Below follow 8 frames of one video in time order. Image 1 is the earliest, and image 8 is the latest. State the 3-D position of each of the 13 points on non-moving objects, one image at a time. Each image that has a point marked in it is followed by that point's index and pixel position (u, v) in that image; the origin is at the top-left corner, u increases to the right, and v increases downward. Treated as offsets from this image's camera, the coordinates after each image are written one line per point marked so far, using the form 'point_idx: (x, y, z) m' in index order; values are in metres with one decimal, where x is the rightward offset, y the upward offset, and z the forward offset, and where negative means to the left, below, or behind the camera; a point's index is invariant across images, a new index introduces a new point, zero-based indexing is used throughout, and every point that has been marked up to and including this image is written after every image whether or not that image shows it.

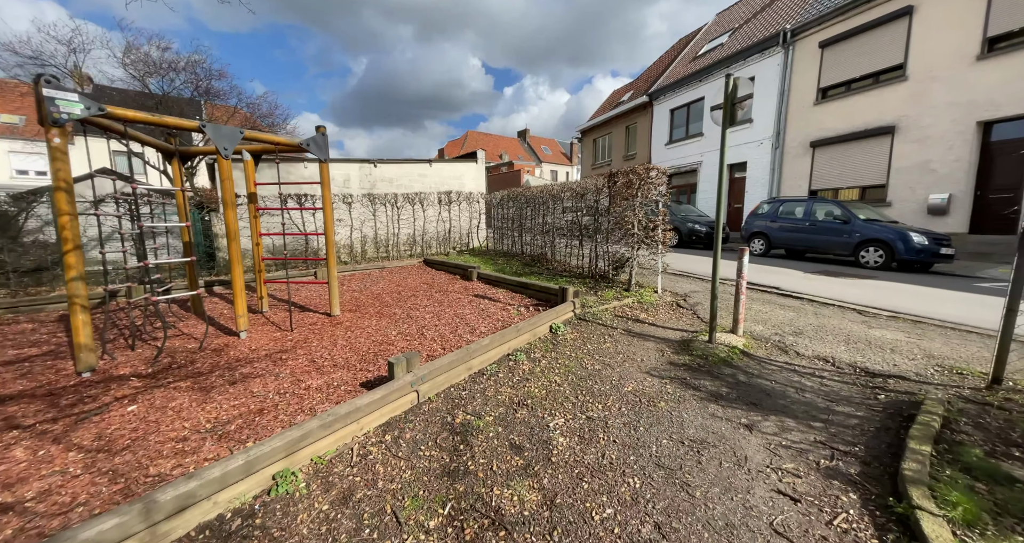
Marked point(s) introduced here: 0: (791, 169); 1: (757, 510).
0: (+9.0, +3.3, +11.4) m
1: (+1.2, -1.2, +1.7) m
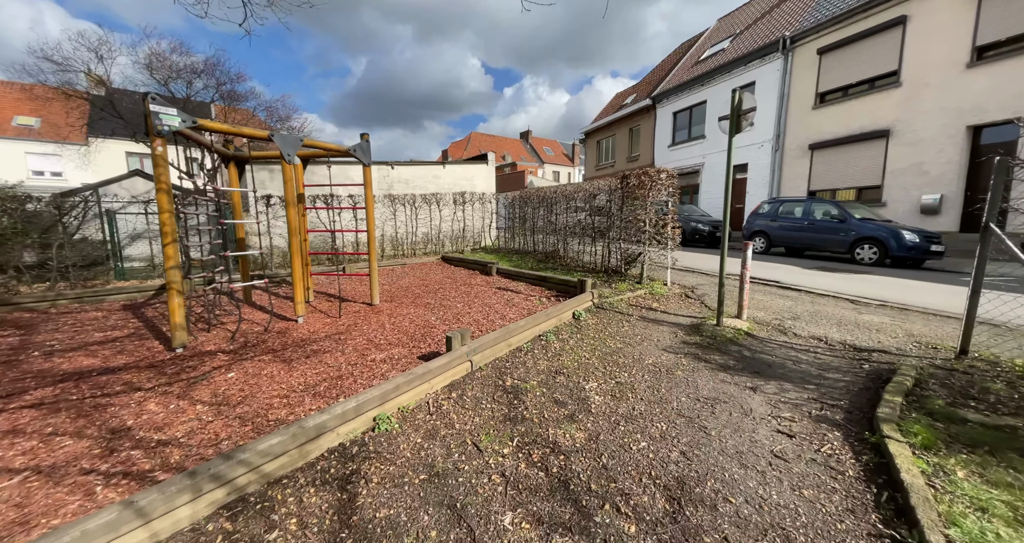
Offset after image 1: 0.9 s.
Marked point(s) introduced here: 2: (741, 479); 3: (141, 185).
0: (+9.4, +3.4, +11.9) m
1: (+1.6, -1.0, +2.2) m
2: (+1.2, -1.1, +1.9) m
3: (-10.2, +2.4, +9.7) m
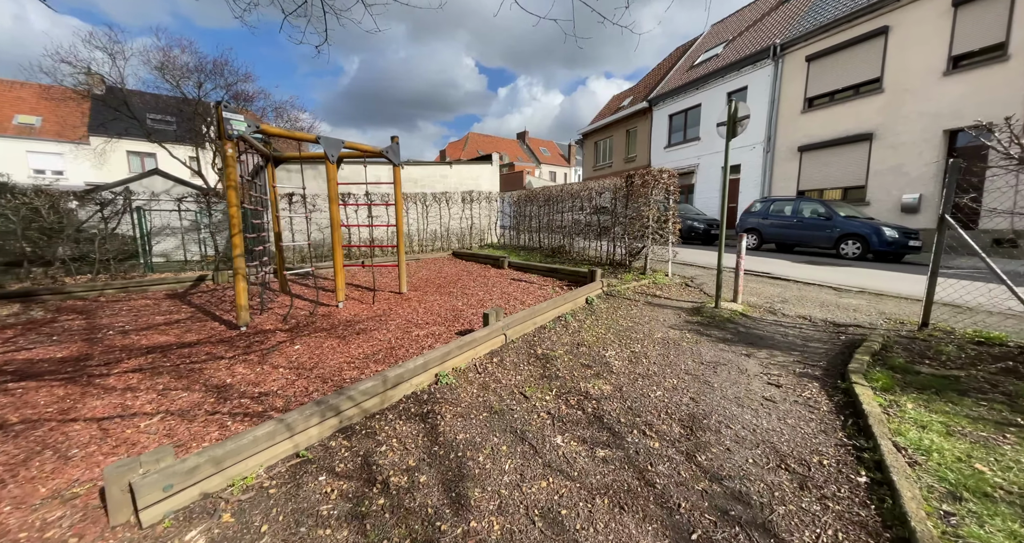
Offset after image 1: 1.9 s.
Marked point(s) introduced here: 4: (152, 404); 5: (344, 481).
0: (+9.5, +3.6, +12.5) m
1: (+1.9, -0.9, +2.7) m
2: (+1.5, -1.0, +2.4) m
3: (-10.1, +2.5, +10.1) m
4: (-2.5, -0.9, +2.5) m
5: (-0.9, -1.1, +1.8) m
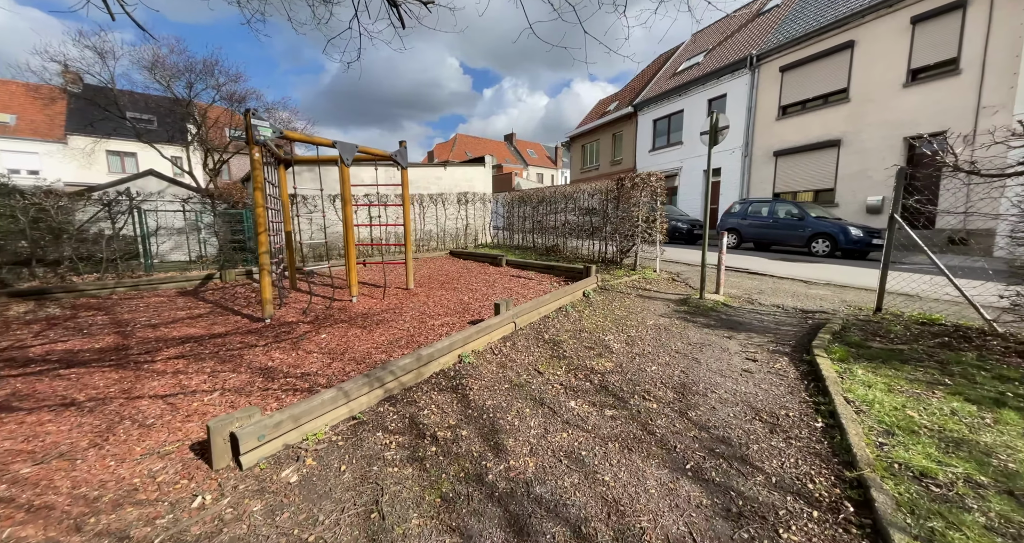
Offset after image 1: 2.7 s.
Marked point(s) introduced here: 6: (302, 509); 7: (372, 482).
0: (+9.2, +3.6, +13.3) m
1: (+2.0, -0.8, +3.1) m
2: (+1.7, -0.9, +2.8) m
3: (-10.2, +2.5, +10.1) m
4: (-2.4, -0.9, +2.8) m
5: (-0.7, -1.0, +2.2) m
6: (-0.9, -1.1, +1.6) m
7: (-0.7, -1.1, +1.8) m
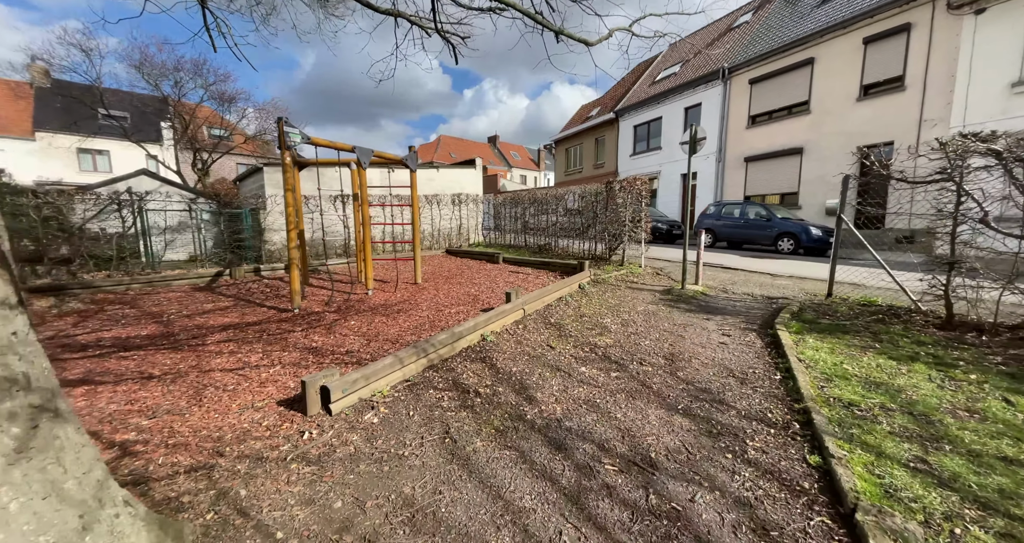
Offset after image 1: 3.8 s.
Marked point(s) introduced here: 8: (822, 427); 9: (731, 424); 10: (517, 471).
0: (+8.8, +3.7, +14.3) m
1: (+2.1, -0.7, +3.7) m
2: (+1.8, -0.8, +3.4) m
3: (-10.4, +2.5, +10.0) m
4: (-2.2, -0.8, +3.1) m
5: (-0.5, -0.9, +2.6) m
6: (-0.7, -1.0, +2.1) m
7: (-0.5, -1.0, +2.3) m
8: (+1.9, -0.9, +2.1) m
9: (+1.4, -1.0, +2.3) m
10: (0.0, -1.0, +1.9) m
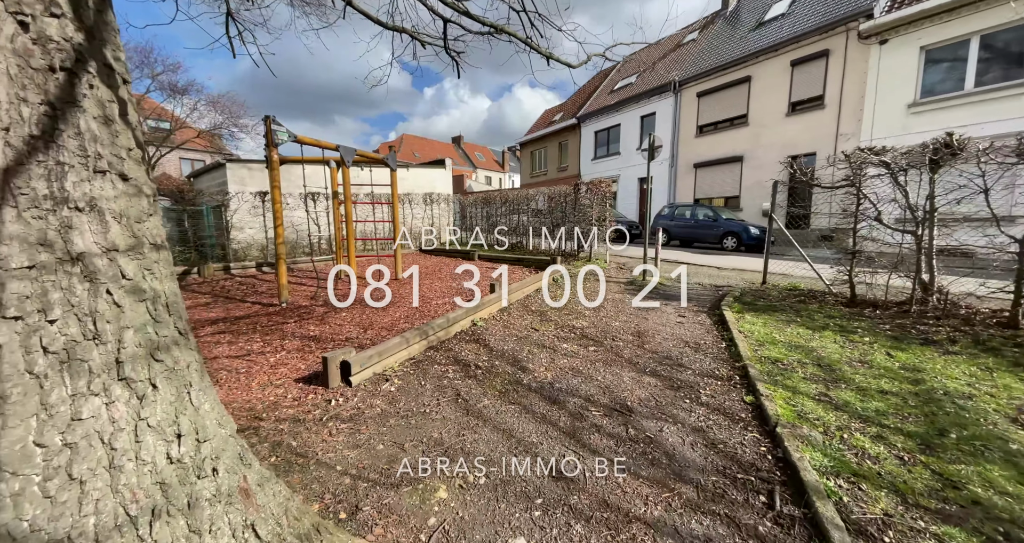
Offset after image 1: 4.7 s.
0: (+7.5, +3.9, +15.5) m
1: (+2.0, -0.6, +4.3) m
2: (+1.7, -0.6, +4.0) m
3: (-11.2, +2.5, +9.3) m
4: (-2.3, -0.7, +3.3) m
5: (-0.5, -0.8, +3.0) m
6: (-0.7, -0.9, +2.4) m
7: (-0.5, -0.9, +2.6) m
8: (+1.9, -0.8, +2.7) m
9: (+1.4, -0.9, +2.8) m
10: (+0.1, -0.9, +2.3) m
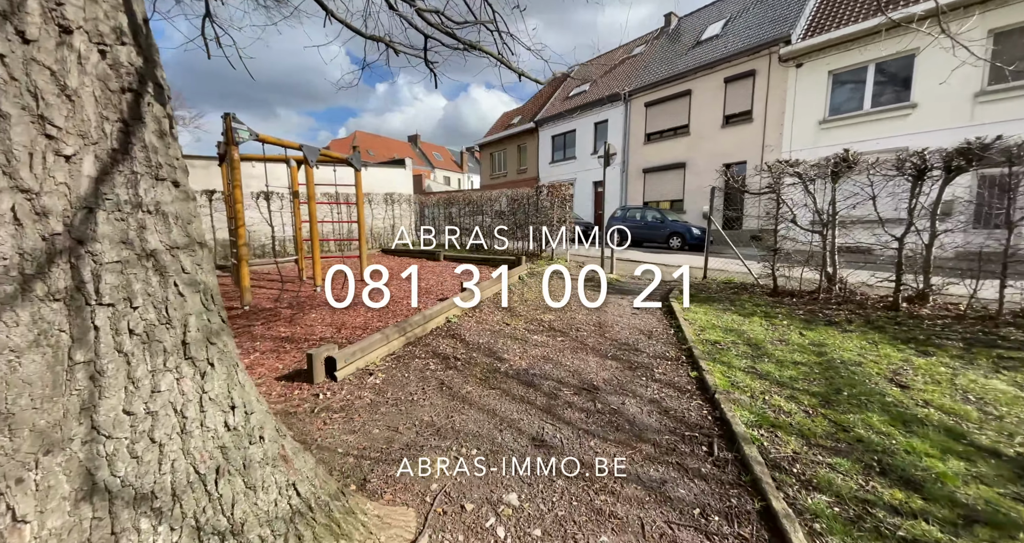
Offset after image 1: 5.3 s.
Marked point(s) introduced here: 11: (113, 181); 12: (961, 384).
0: (+5.6, +4.0, +16.6) m
1: (+1.6, -0.5, +4.8) m
2: (+1.4, -0.6, +4.4) m
3: (-12.2, +2.3, +8.2) m
4: (-2.5, -0.7, +3.3) m
5: (-0.7, -0.8, +3.2) m
6: (-0.8, -0.9, +2.6) m
7: (-0.6, -0.8, +2.8) m
8: (+1.7, -0.8, +3.2) m
9: (+1.2, -0.8, +3.2) m
10: (-0.1, -0.9, +2.5) m
11: (-1.0, +0.2, +0.9) m
12: (+3.5, -0.9, +2.8) m
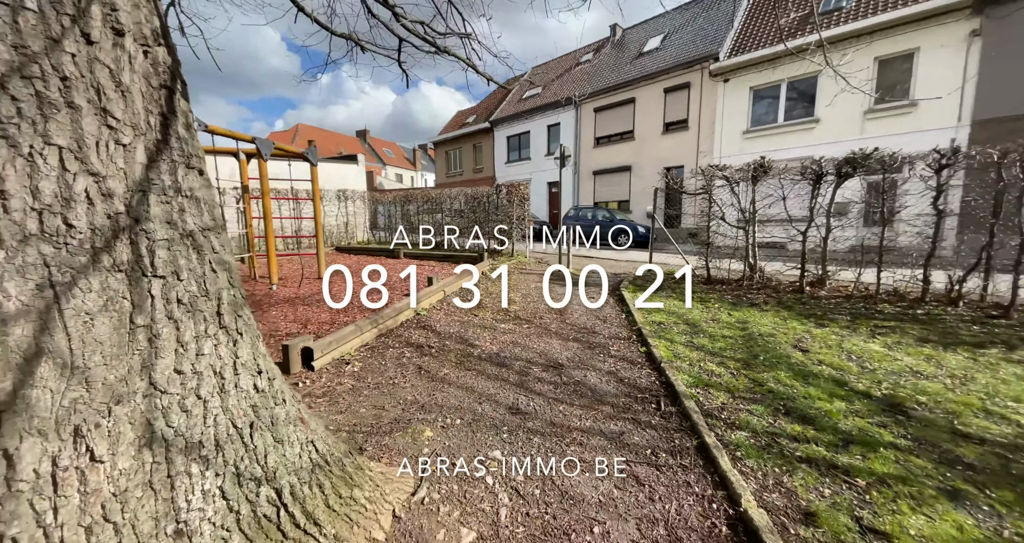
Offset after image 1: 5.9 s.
0: (+3.5, +4.2, +17.4) m
1: (+1.1, -0.4, +5.2) m
2: (+0.9, -0.5, +4.8) m
3: (-13.0, +2.2, +6.8) m
4: (-2.8, -0.7, +3.2) m
5: (-1.0, -0.7, +3.3) m
6: (-1.0, -0.8, +2.7) m
7: (-0.9, -0.8, +3.0) m
8: (+1.4, -0.6, +3.6) m
9: (+0.9, -0.7, +3.6) m
10: (-0.3, -0.8, +2.7) m
11: (-1.0, +0.3, +1.0) m
12: (+3.3, -0.7, +3.5) m
